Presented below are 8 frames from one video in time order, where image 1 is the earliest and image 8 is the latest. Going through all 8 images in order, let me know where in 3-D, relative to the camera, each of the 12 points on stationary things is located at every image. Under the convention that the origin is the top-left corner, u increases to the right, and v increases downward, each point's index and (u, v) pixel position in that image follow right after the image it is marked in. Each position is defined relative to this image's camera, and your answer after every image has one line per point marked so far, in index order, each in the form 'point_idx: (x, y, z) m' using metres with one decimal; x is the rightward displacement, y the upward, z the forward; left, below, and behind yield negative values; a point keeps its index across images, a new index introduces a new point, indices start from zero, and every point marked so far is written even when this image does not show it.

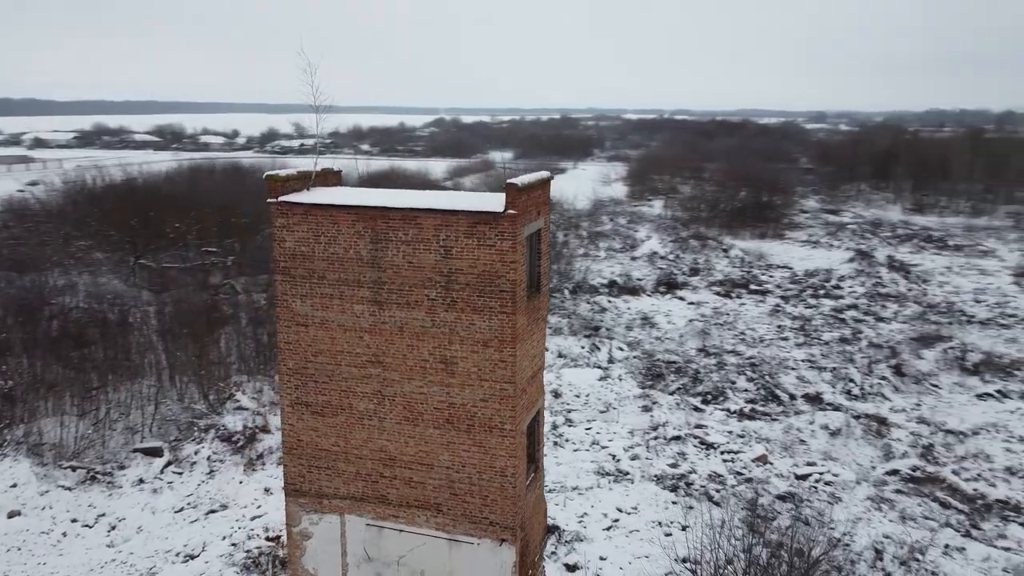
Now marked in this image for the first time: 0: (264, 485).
0: (-3.3, -2.7, +11.0) m
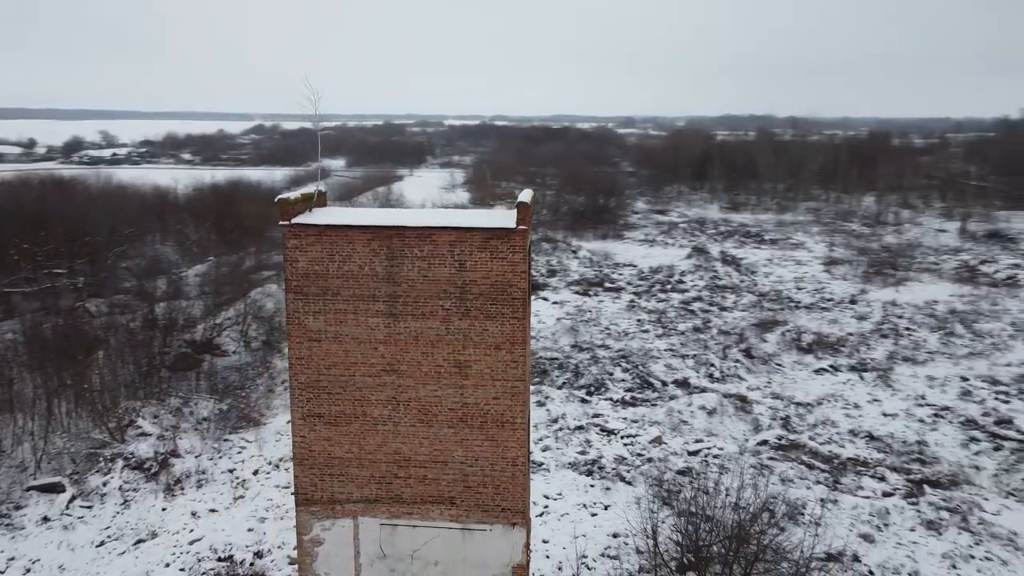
0: (-4.3, -2.9, +10.8) m
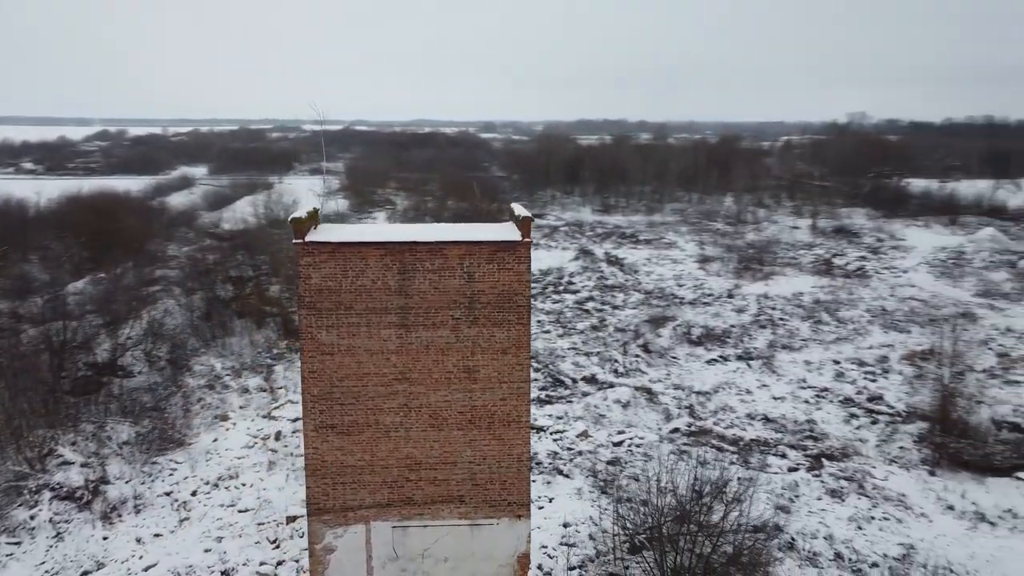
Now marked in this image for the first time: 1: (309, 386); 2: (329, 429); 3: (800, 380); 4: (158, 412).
0: (-4.8, -3.2, +10.5) m
1: (-1.6, -0.8, +6.4) m
2: (-1.5, -1.1, +6.5) m
3: (+6.8, -2.2, +19.3) m
4: (-6.4, -2.2, +14.6) m
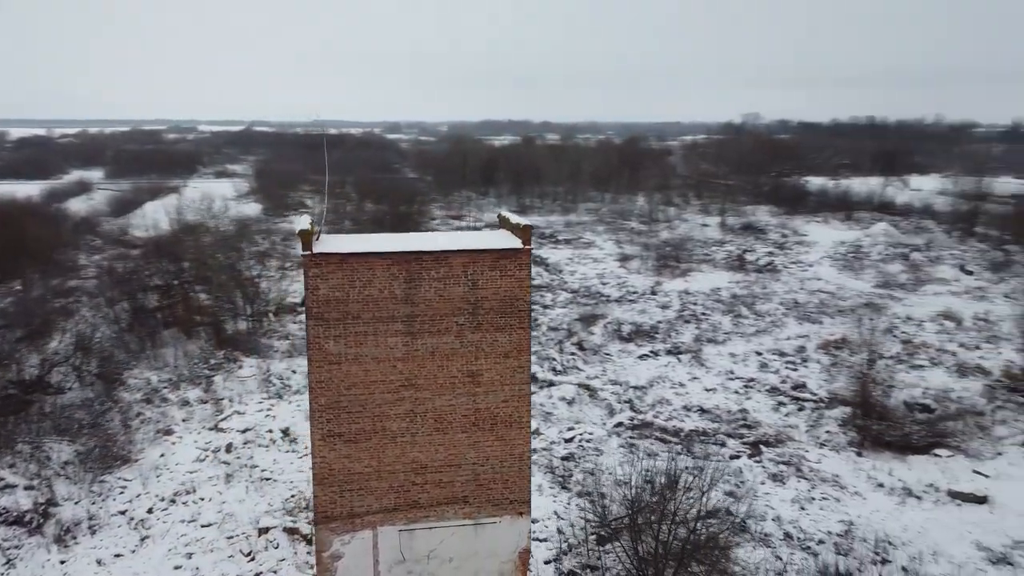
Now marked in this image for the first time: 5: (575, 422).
0: (-5.2, -3.3, +10.2) m
1: (-1.5, -0.9, +6.5) m
2: (-1.4, -1.2, +6.6) m
3: (+5.3, -2.1, +20.2) m
4: (-7.2, -2.4, +14.1) m
5: (+1.2, -2.6, +15.6) m
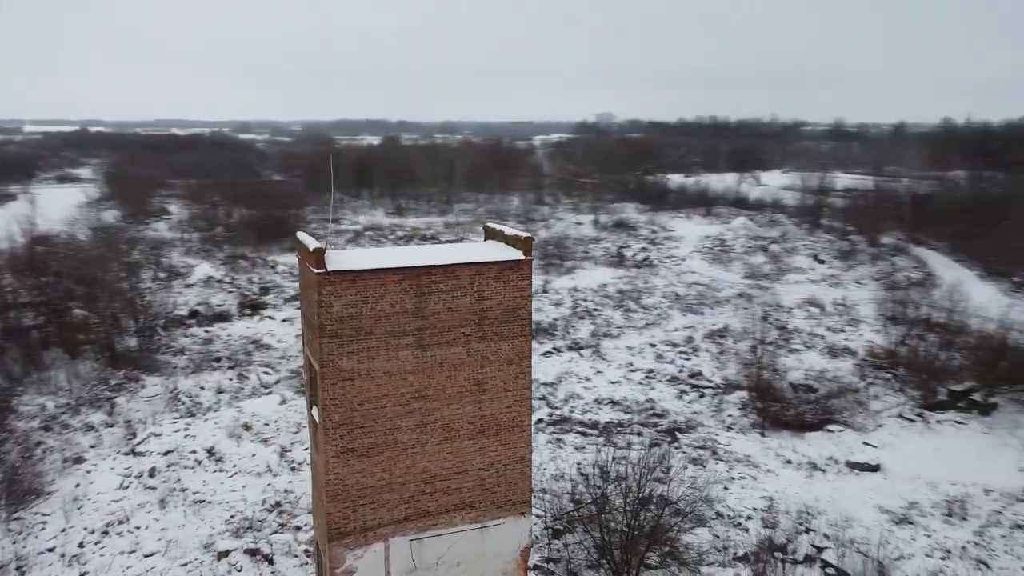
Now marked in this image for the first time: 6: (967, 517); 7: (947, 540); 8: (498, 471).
0: (-5.6, -3.6, +9.5) m
1: (-1.4, -1.0, +6.5) m
2: (-1.3, -1.3, +6.6) m
3: (+3.0, -2.0, +21.2) m
4: (-8.3, -2.8, +13.0) m
5: (-0.3, -2.6, +16.0) m
6: (+6.8, -3.4, +12.2) m
7: (+6.1, -3.6, +11.5) m
8: (-0.1, -1.6, +7.2) m
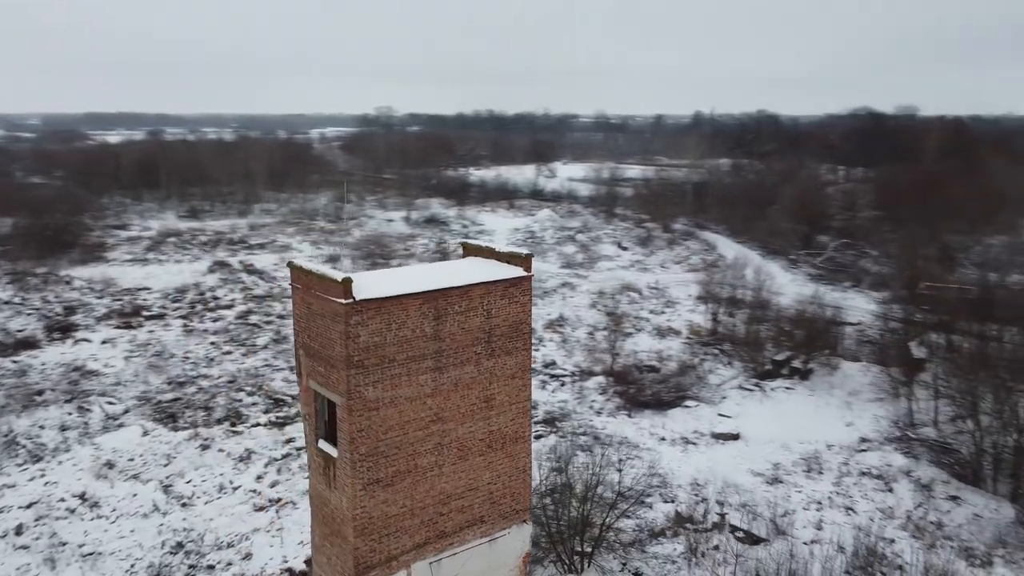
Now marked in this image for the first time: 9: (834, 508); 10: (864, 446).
0: (-5.8, -4.1, +8.1) m
1: (-1.2, -1.2, +6.3) m
2: (-1.1, -1.5, +6.4) m
3: (-0.8, -1.9, +21.7) m
4: (-9.4, -3.4, +10.8) m
5: (-2.5, -2.8, +15.8) m
6: (+5.4, -3.2, +14.1) m
7: (+4.9, -3.3, +13.2) m
8: (-0.1, -1.7, +7.3) m
9: (+5.0, -3.4, +12.6) m
10: (+6.5, -2.9, +15.1) m
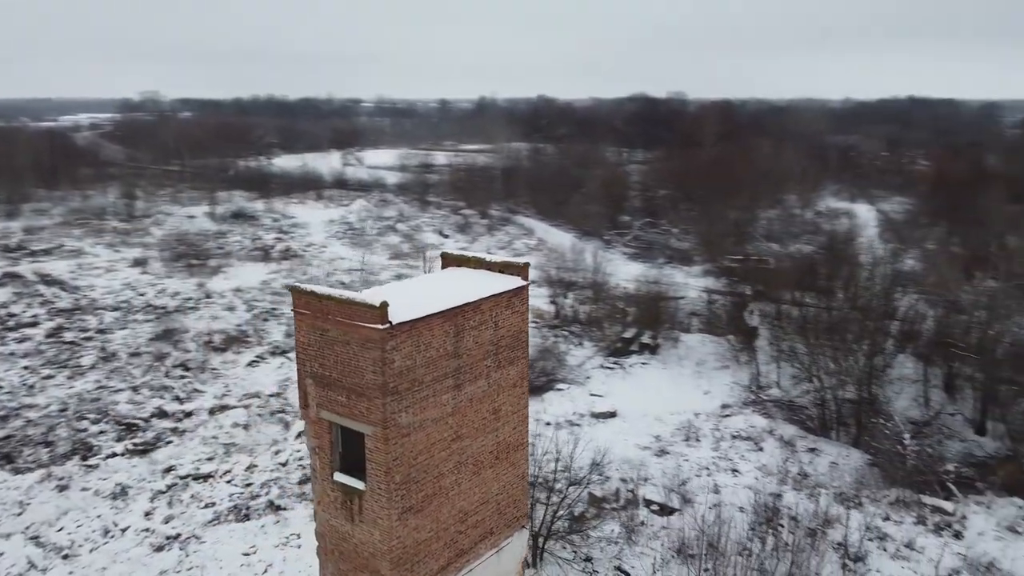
0: (-5.7, -4.5, +6.7) m
1: (-0.9, -1.4, +6.0) m
2: (-0.8, -1.7, +6.2) m
3: (-4.5, -1.9, +21.0) m
4: (-9.9, -4.0, +8.3) m
5: (-4.5, -2.9, +14.9) m
6: (+3.5, -2.8, +15.3) m
7: (+3.3, -3.0, +14.3) m
8: (0.0, -1.8, +7.3) m
9: (+3.5, -3.1, +13.8) m
10: (+4.4, -2.5, +16.6) m
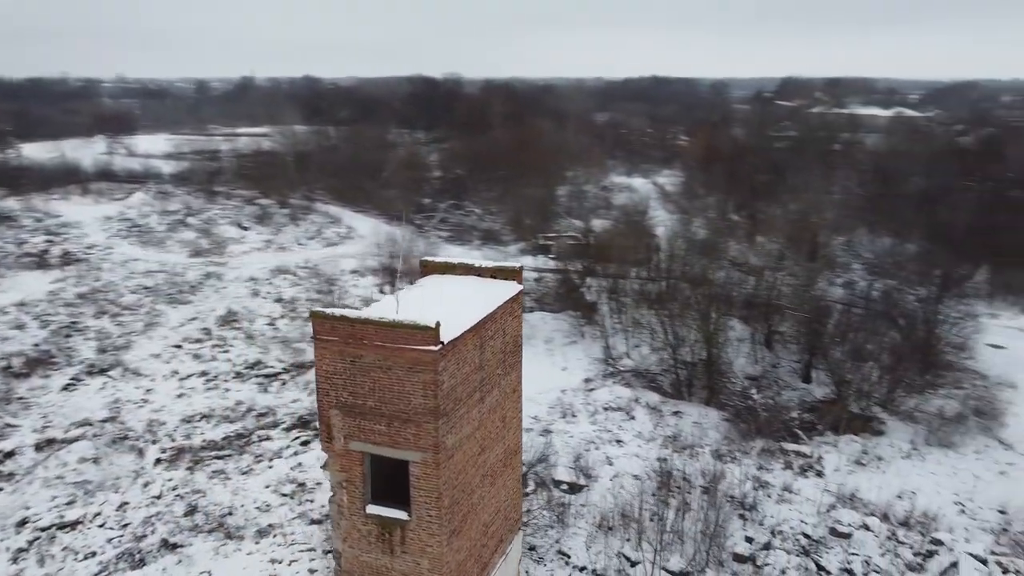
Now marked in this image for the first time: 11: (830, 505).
0: (-5.1, -4.9, +5.2) m
1: (-0.5, -1.5, +5.8) m
2: (-0.4, -1.8, +6.0) m
3: (-8.1, -2.0, +19.2) m
4: (-9.6, -4.7, +5.6) m
5: (-6.4, -3.1, +13.3) m
6: (+1.2, -2.5, +15.9) m
7: (+1.3, -2.7, +15.0) m
8: (0.0, -1.9, +7.3) m
9: (+1.7, -2.8, +14.5) m
10: (+1.7, -2.1, +17.4) m
11: (+4.7, -3.3, +12.2) m
